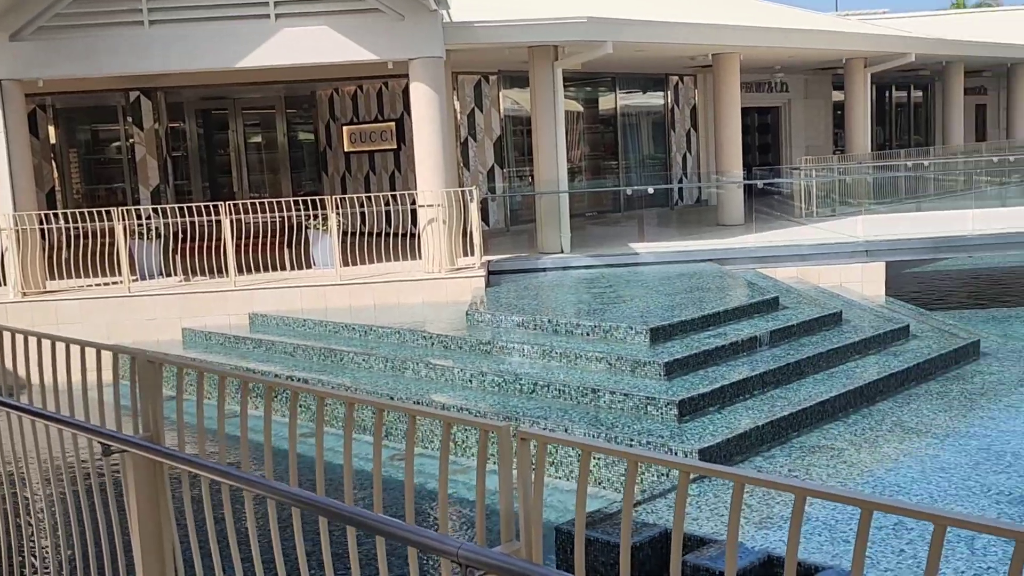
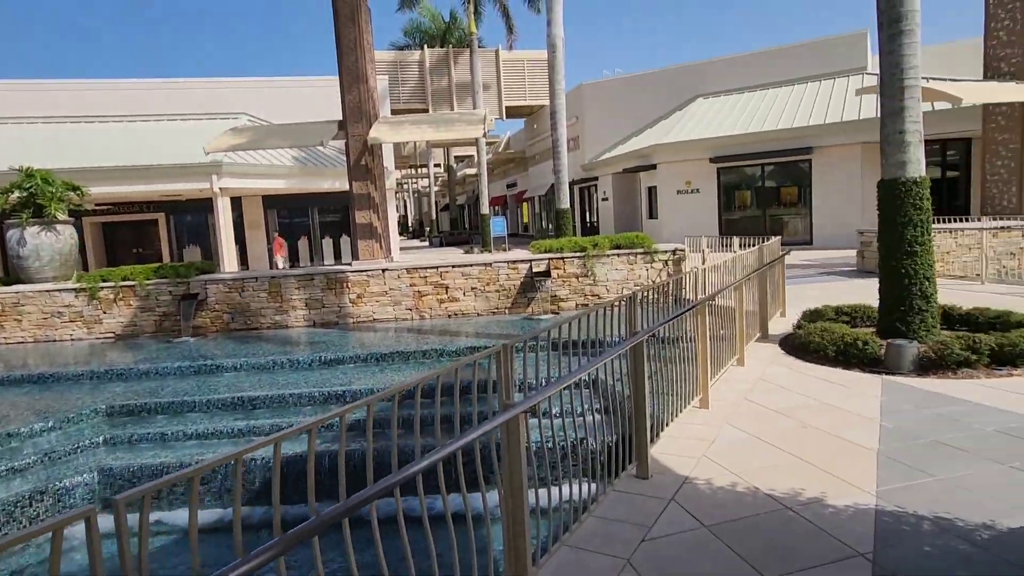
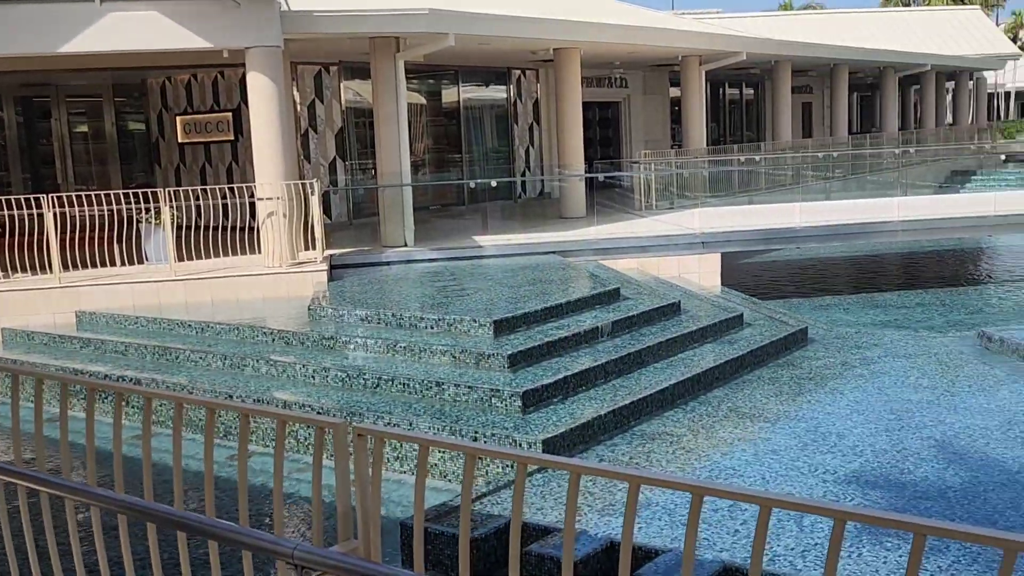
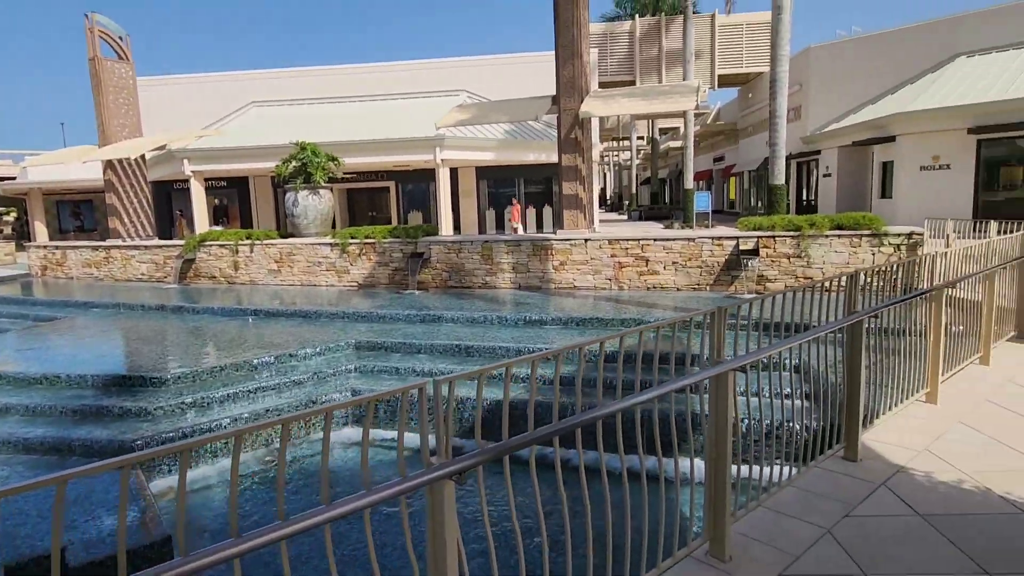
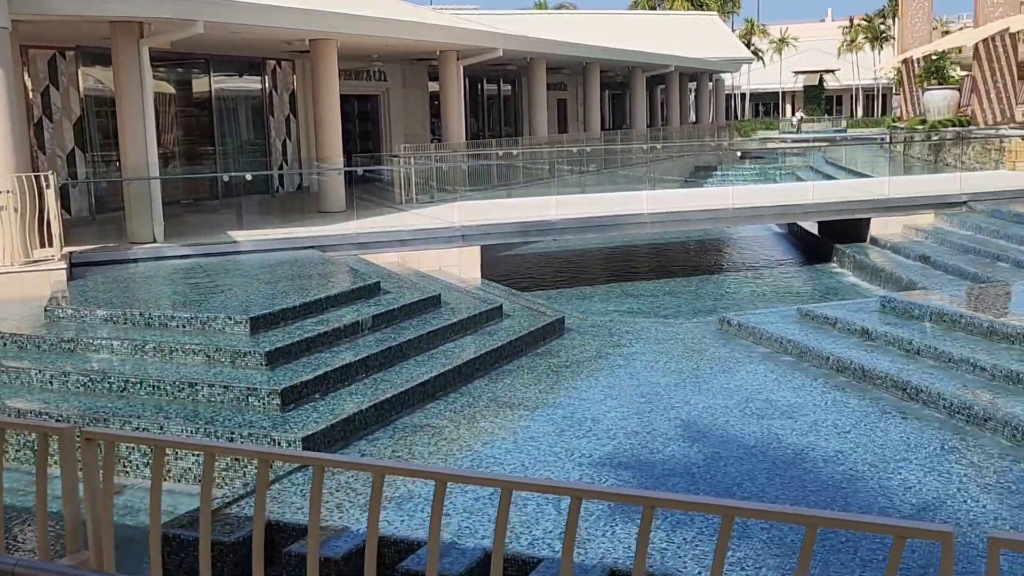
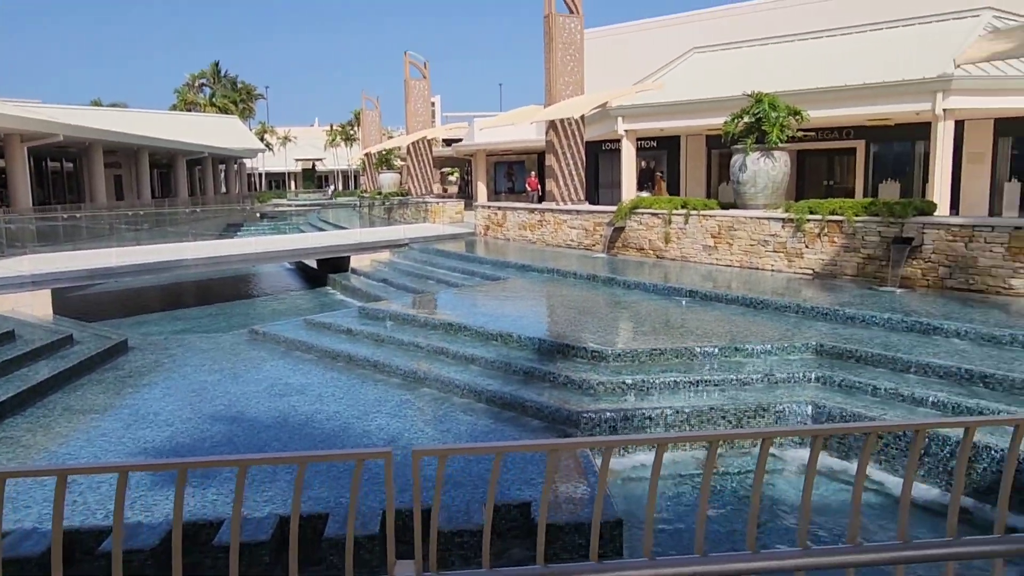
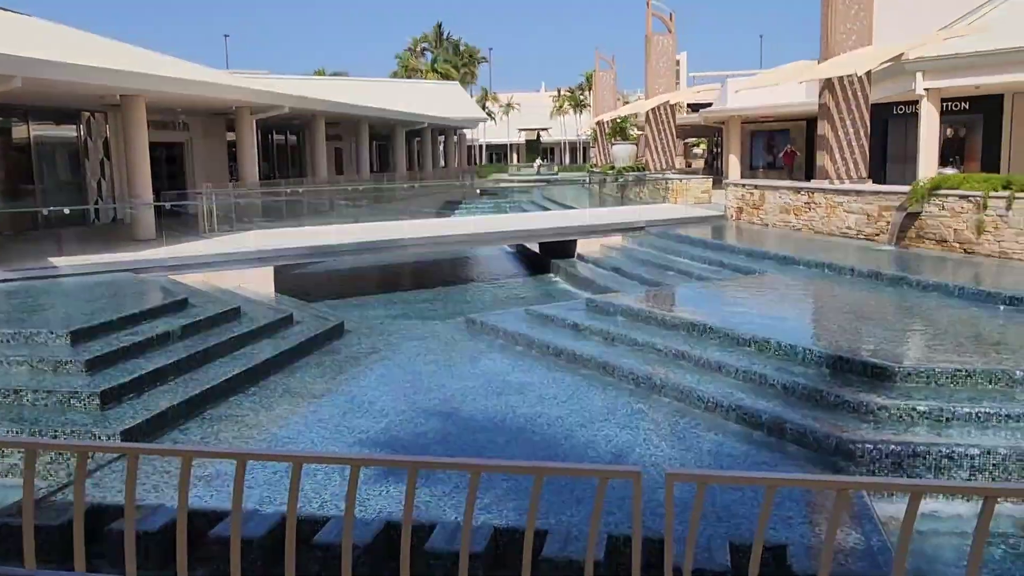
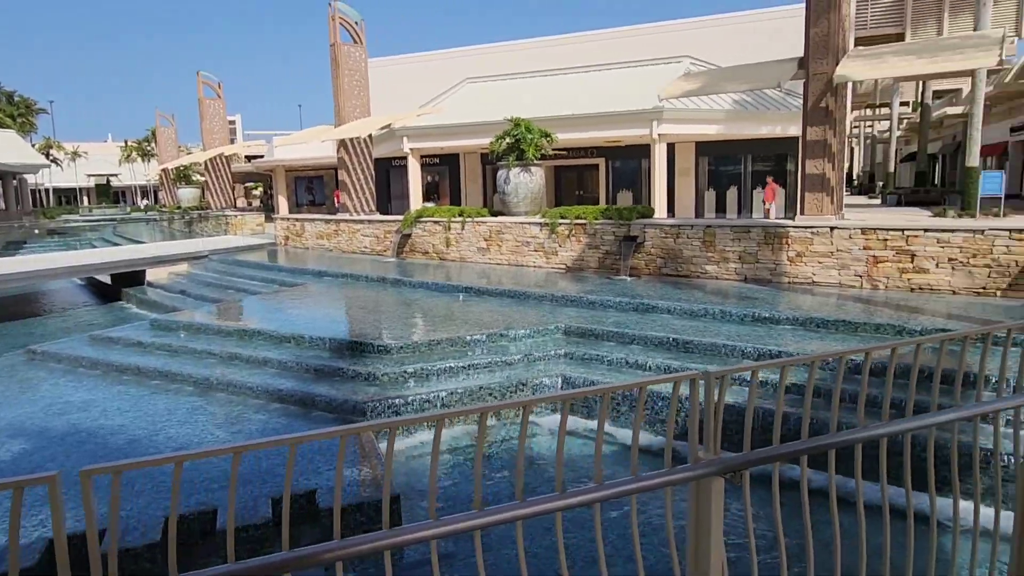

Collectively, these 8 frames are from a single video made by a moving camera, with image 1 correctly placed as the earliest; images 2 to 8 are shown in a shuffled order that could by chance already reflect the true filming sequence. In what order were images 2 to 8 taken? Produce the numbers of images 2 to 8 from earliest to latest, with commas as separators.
3, 5, 7, 6, 8, 4, 2
